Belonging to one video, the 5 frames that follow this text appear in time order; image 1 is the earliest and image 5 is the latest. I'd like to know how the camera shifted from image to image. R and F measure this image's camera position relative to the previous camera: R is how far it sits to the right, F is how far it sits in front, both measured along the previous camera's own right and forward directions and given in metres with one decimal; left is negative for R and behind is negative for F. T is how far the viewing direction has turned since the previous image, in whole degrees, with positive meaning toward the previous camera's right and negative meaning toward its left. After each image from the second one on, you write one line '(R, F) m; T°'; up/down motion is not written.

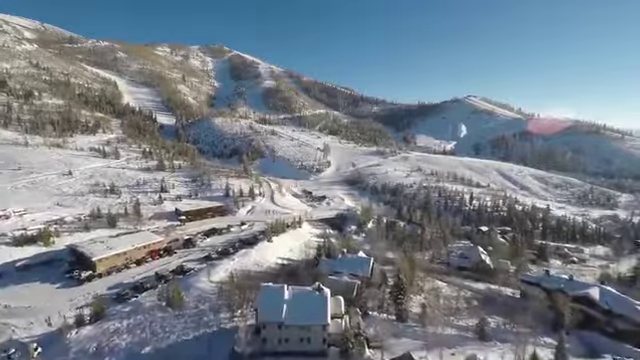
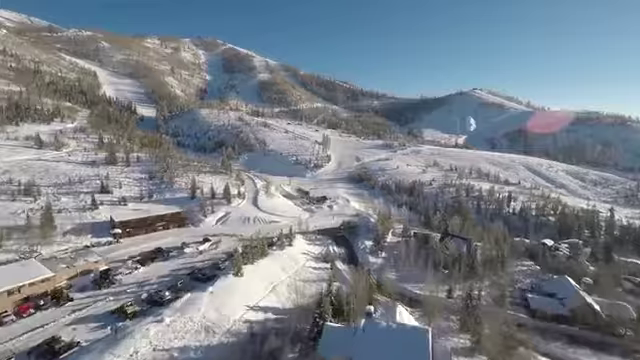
(-0.3, +17.1) m; 0°
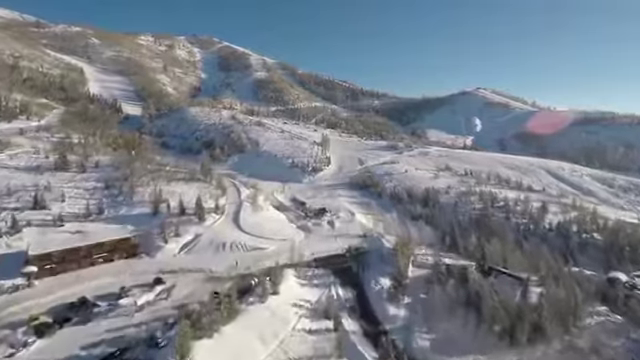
(0.0, +10.5) m; 0°
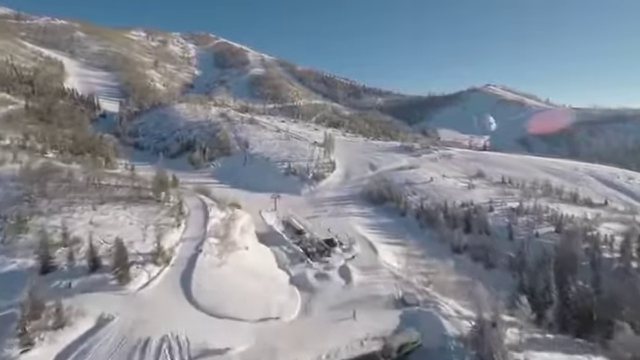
(-0.7, +16.1) m; 0°
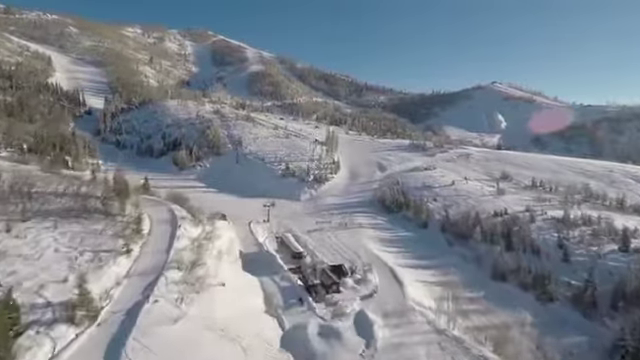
(-0.5, +8.9) m; 0°
